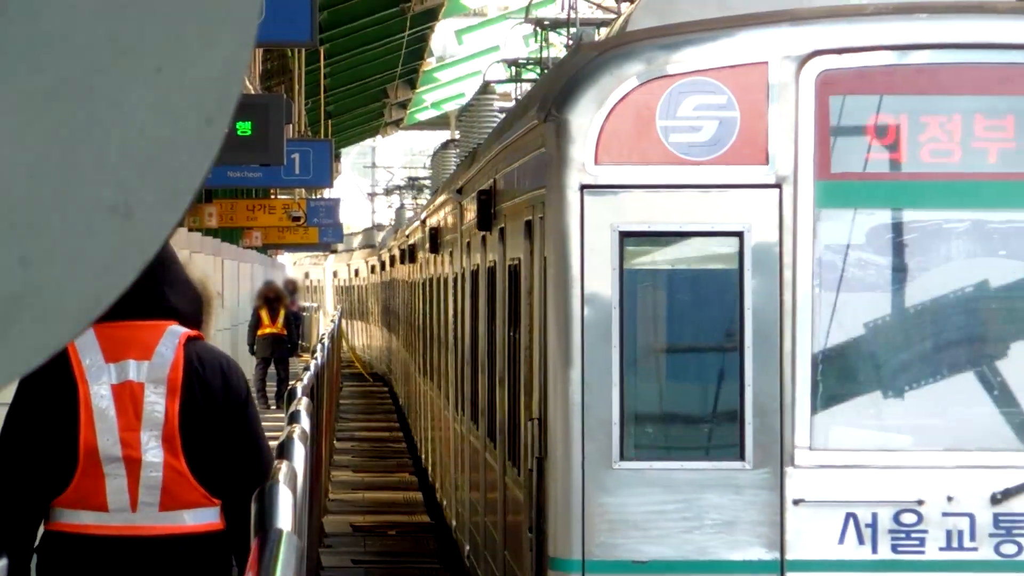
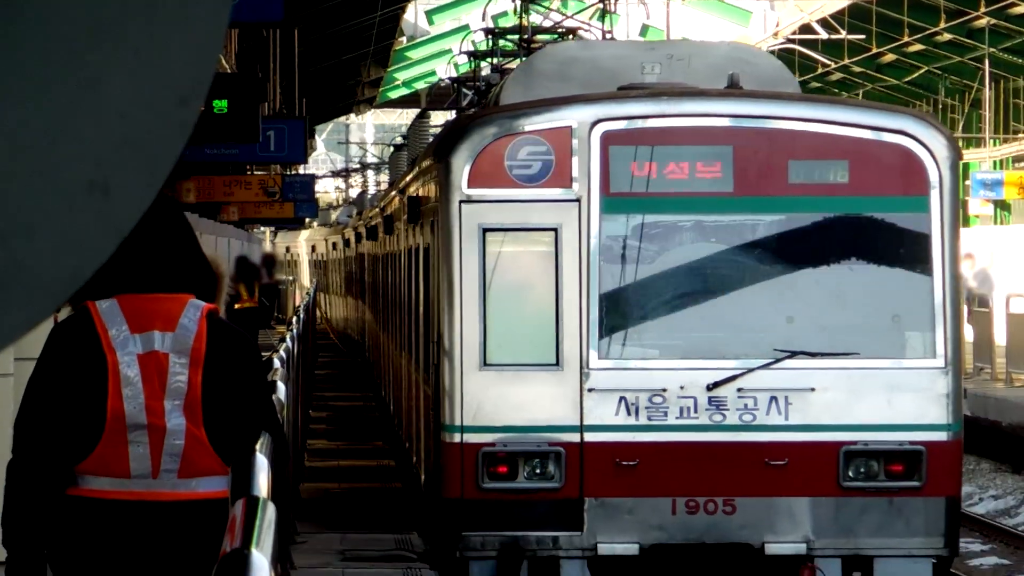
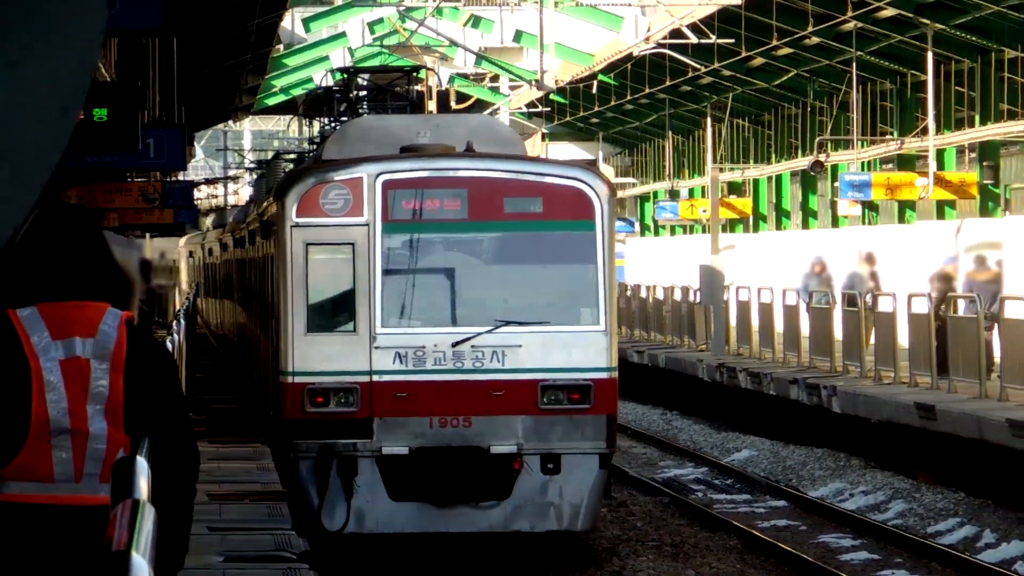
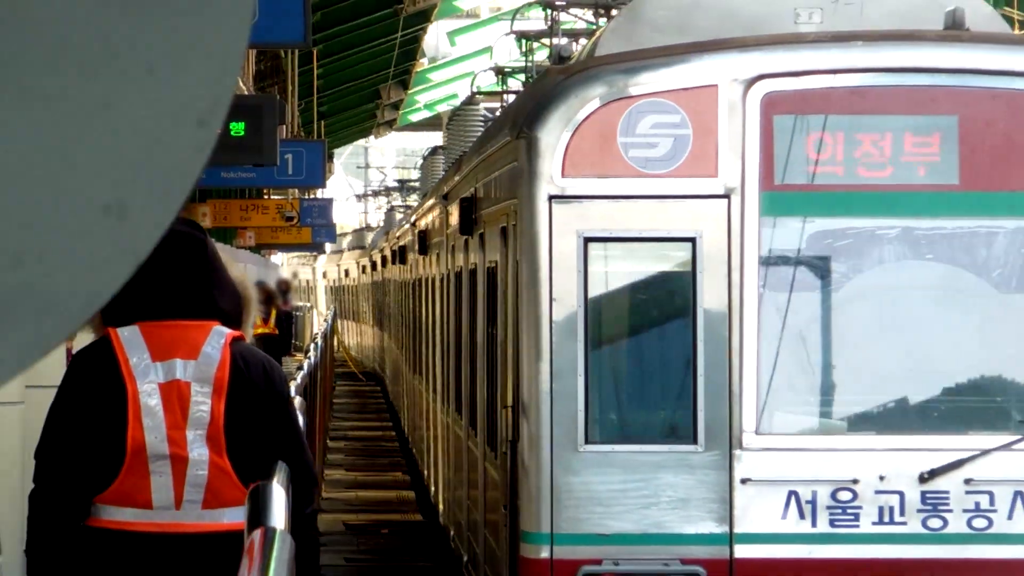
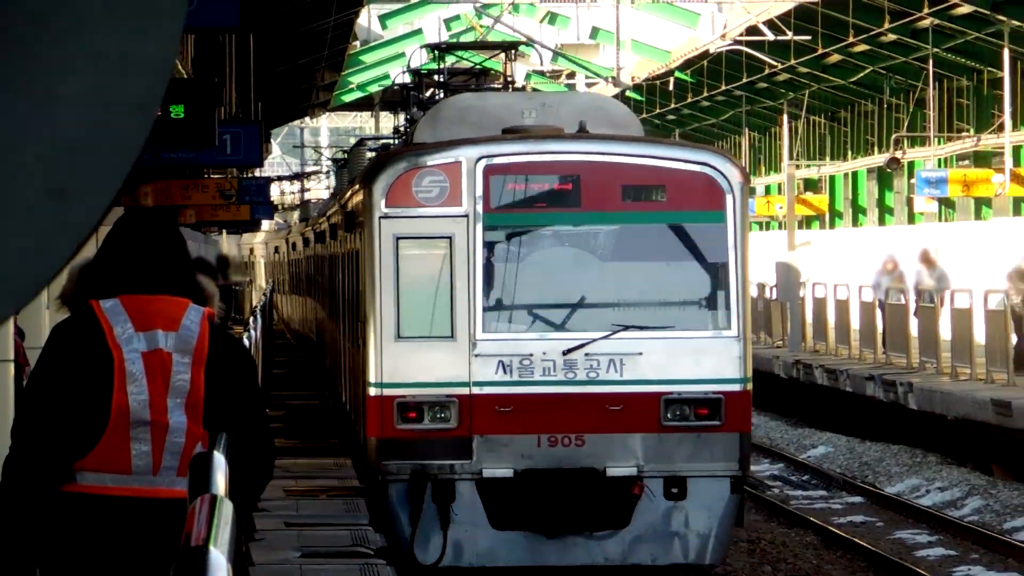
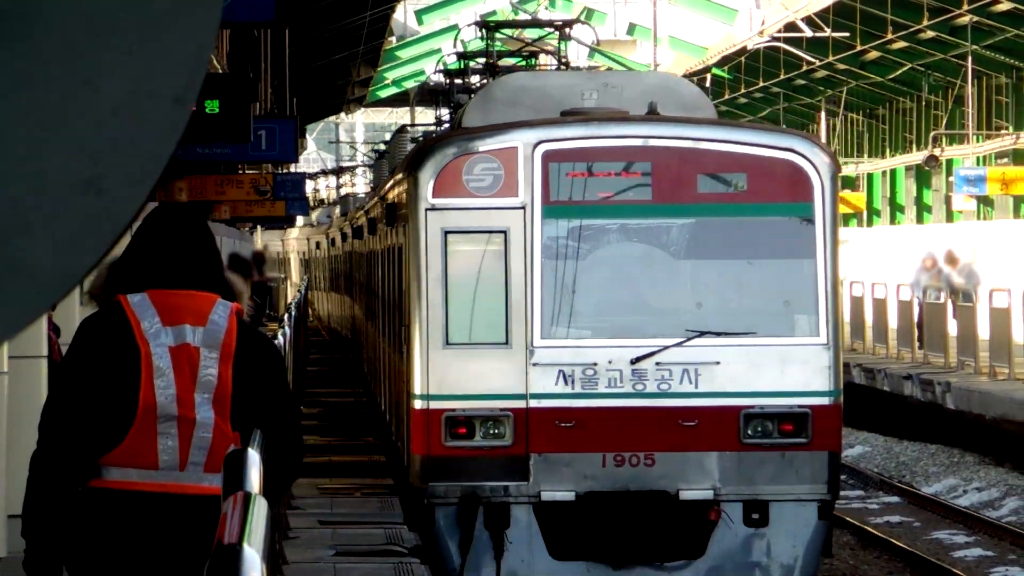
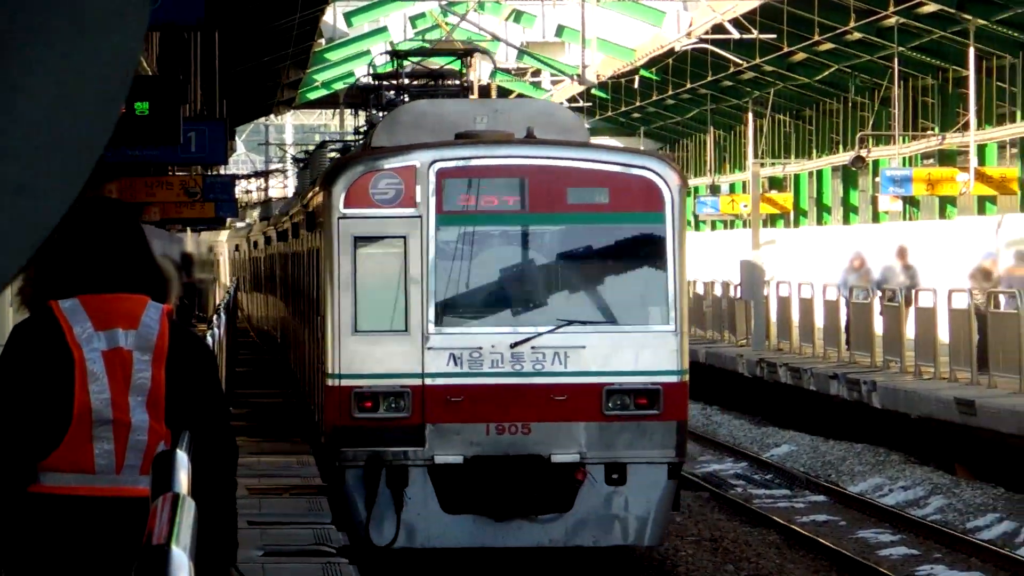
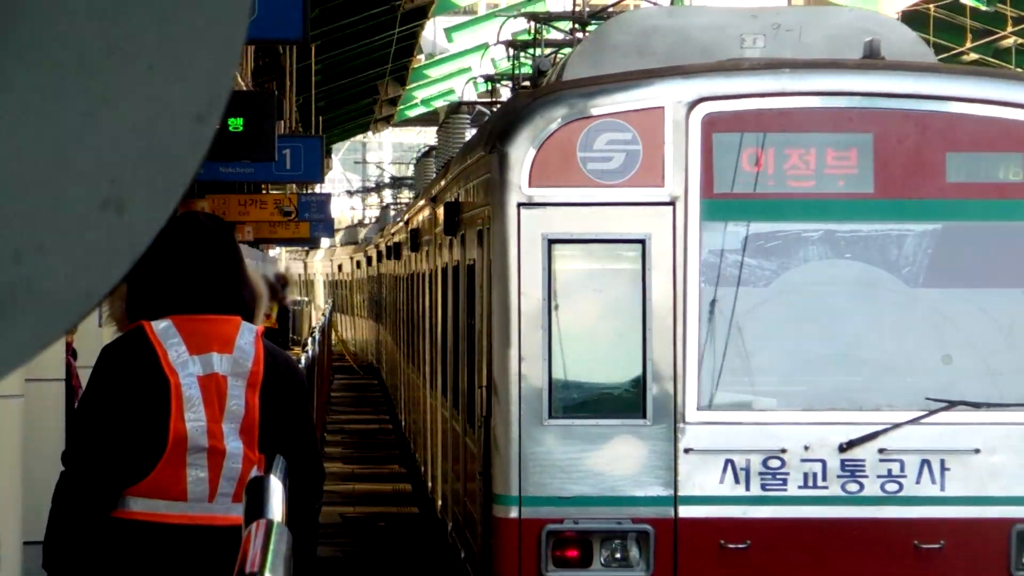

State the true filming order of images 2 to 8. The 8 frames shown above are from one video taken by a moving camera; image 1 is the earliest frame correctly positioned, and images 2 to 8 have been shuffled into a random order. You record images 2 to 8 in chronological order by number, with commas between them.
4, 8, 2, 6, 5, 7, 3
